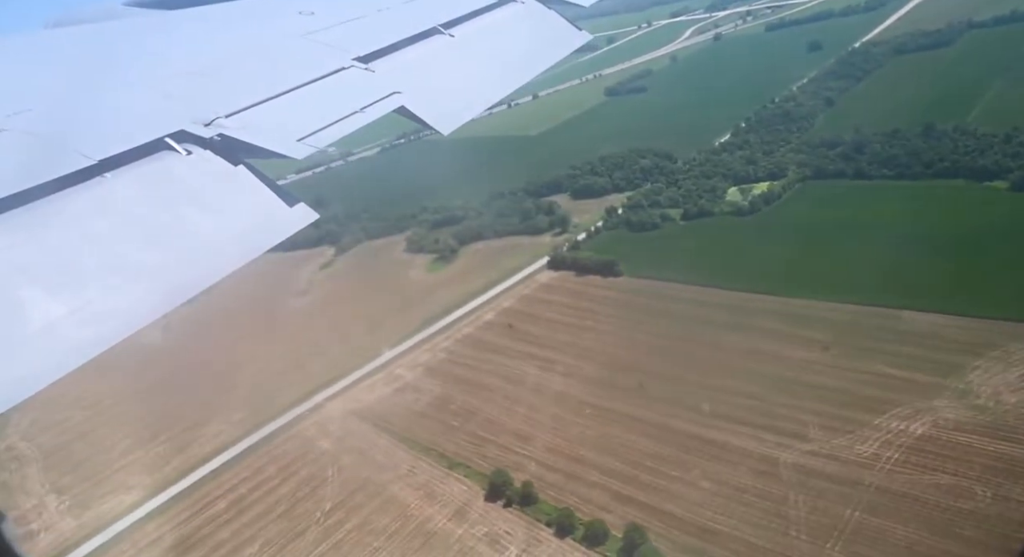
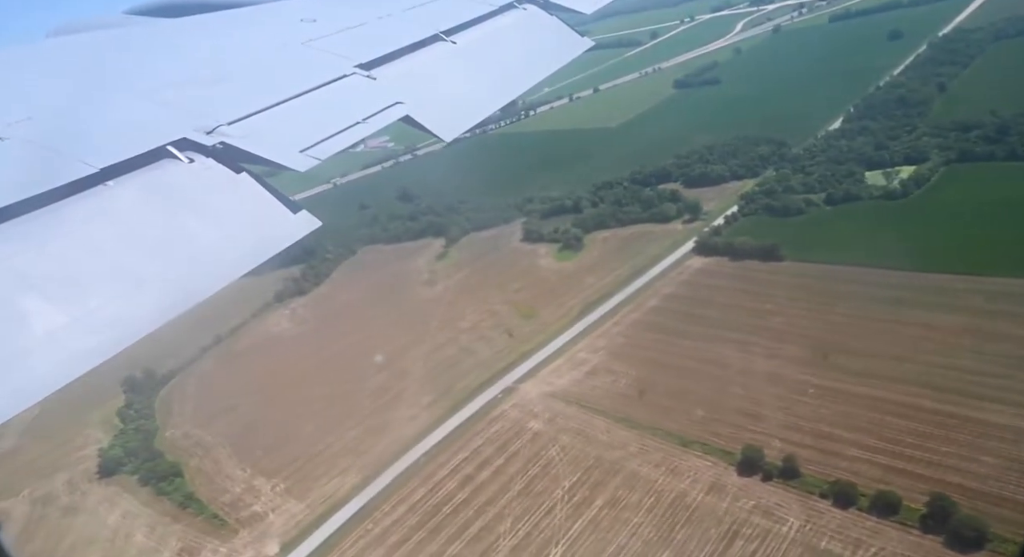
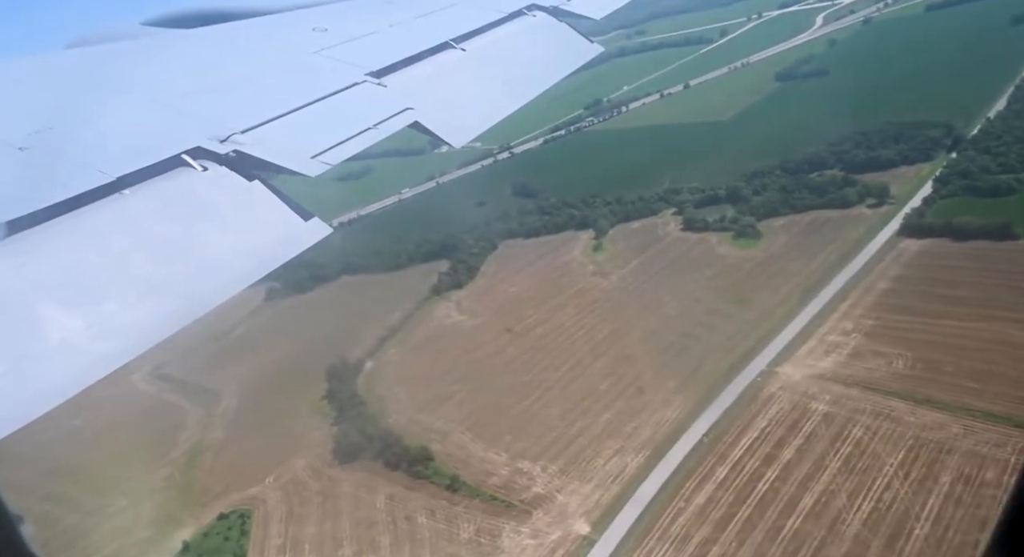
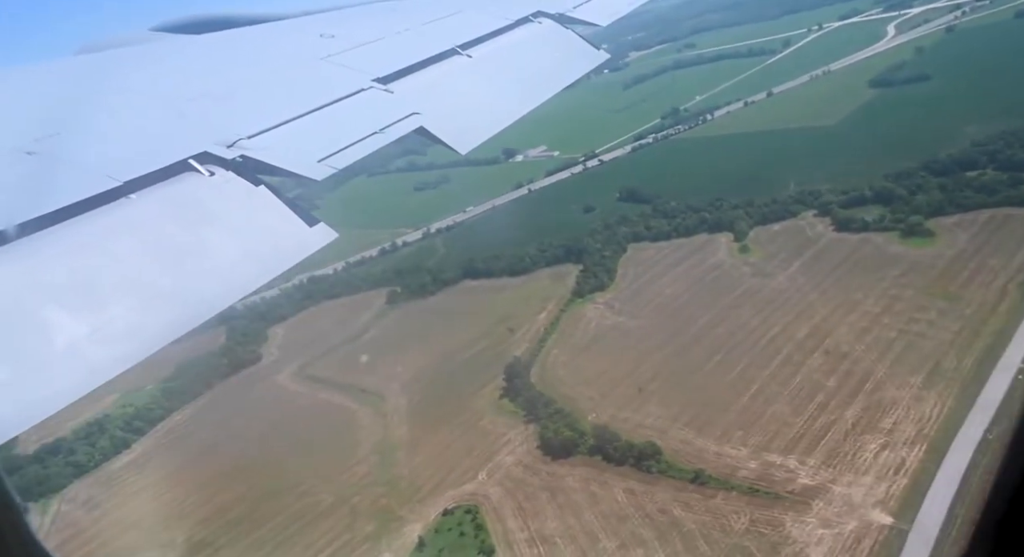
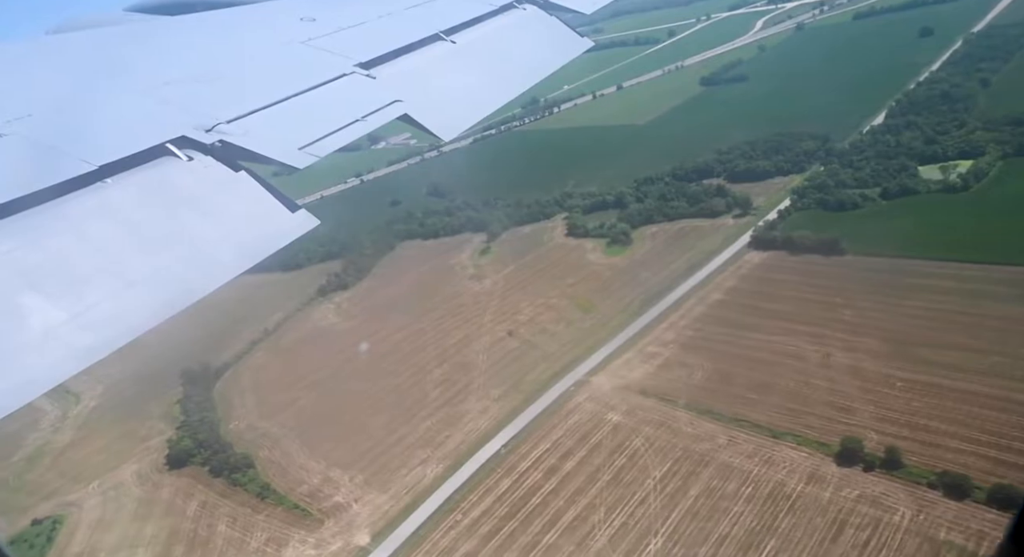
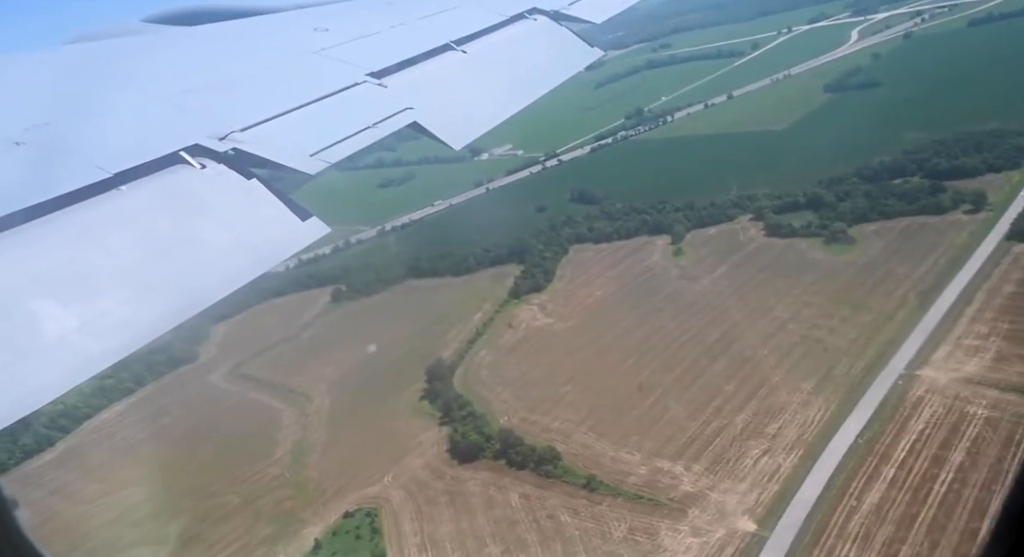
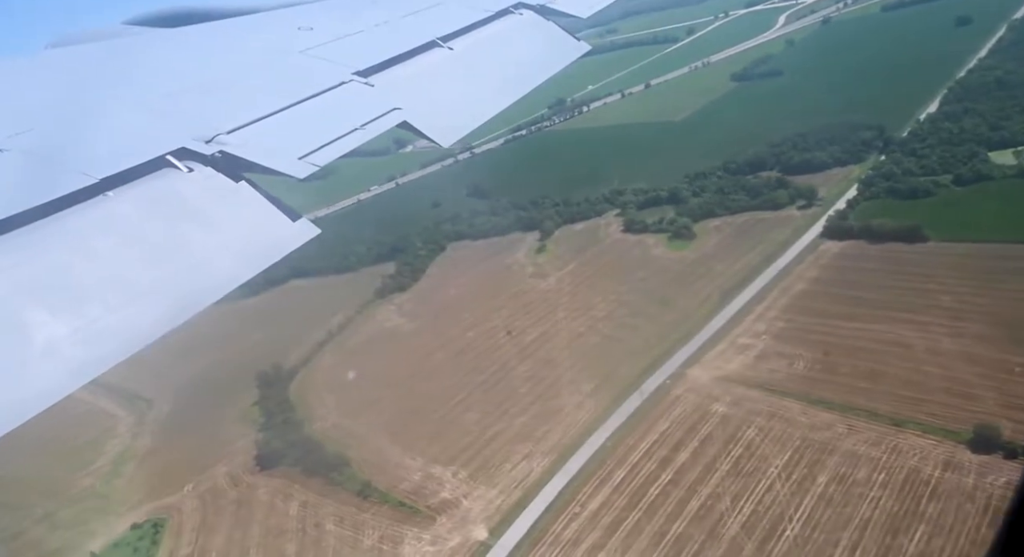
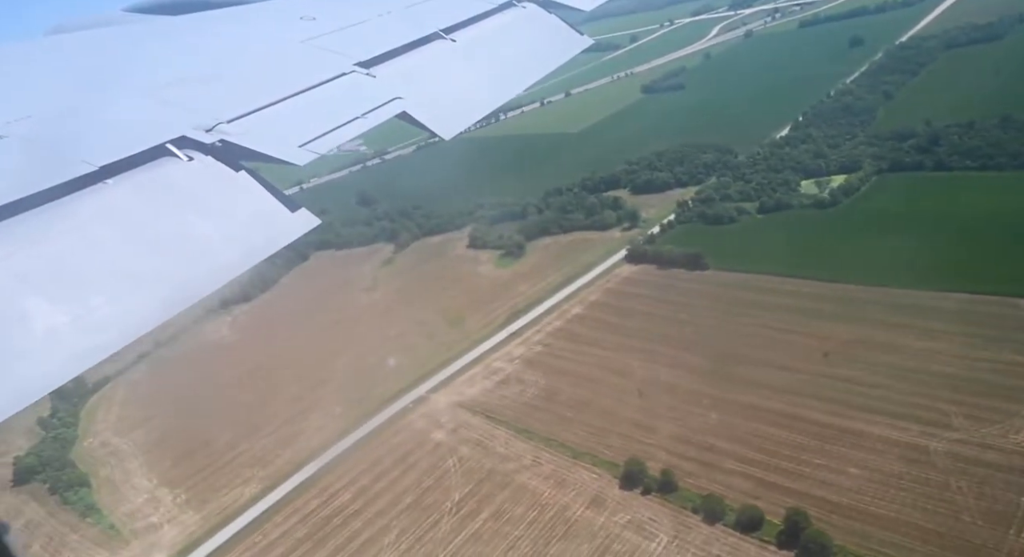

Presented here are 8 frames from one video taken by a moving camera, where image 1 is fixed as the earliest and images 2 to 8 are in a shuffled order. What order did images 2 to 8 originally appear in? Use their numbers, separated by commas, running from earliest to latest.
8, 2, 5, 7, 3, 6, 4
